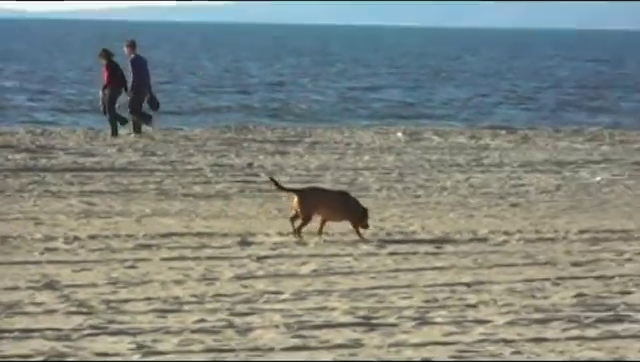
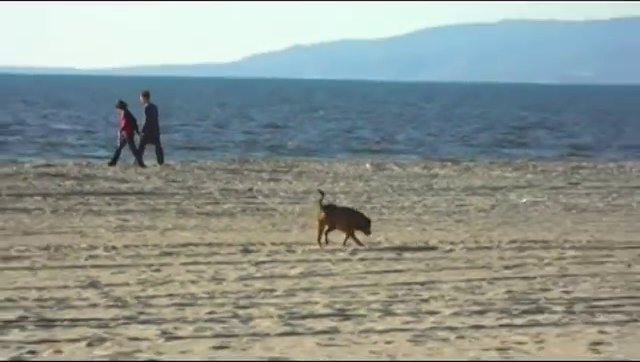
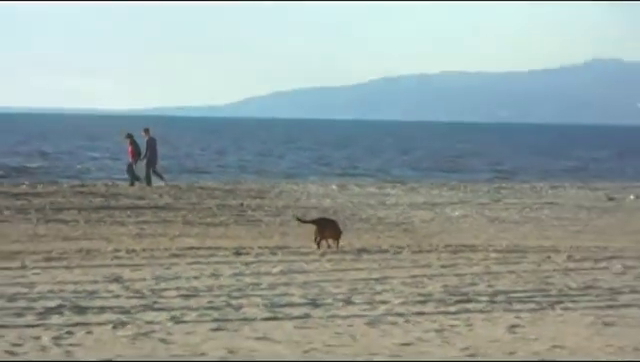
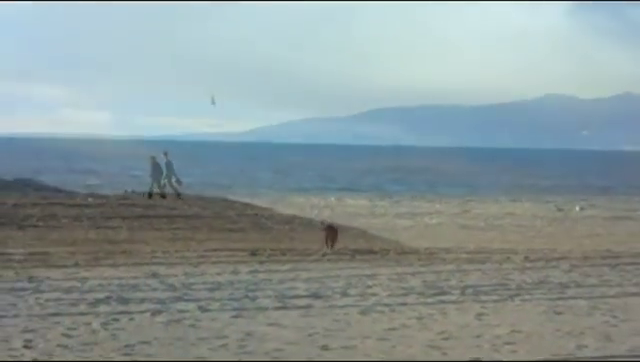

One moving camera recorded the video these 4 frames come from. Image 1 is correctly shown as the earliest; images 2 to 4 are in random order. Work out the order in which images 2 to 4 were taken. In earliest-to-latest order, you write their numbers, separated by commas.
2, 3, 4
